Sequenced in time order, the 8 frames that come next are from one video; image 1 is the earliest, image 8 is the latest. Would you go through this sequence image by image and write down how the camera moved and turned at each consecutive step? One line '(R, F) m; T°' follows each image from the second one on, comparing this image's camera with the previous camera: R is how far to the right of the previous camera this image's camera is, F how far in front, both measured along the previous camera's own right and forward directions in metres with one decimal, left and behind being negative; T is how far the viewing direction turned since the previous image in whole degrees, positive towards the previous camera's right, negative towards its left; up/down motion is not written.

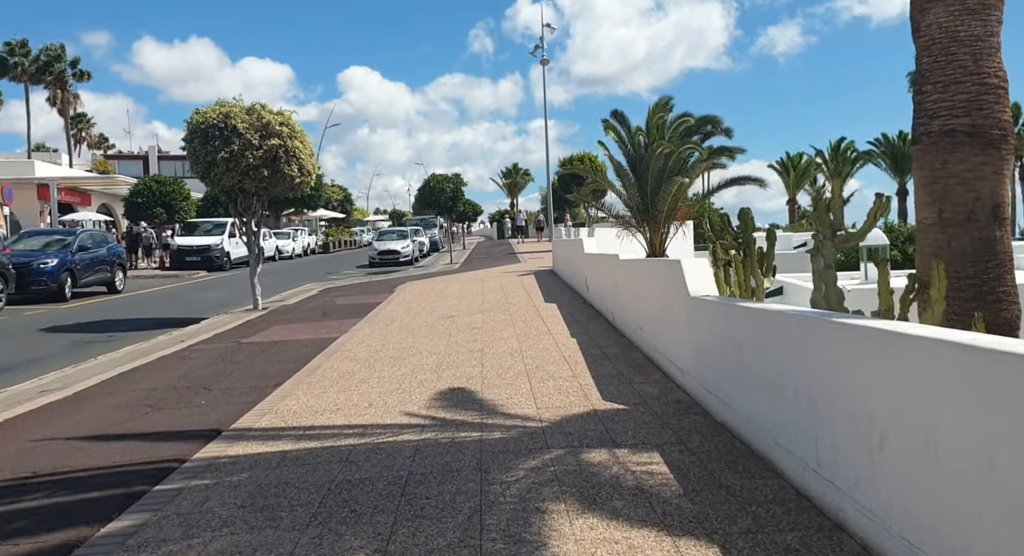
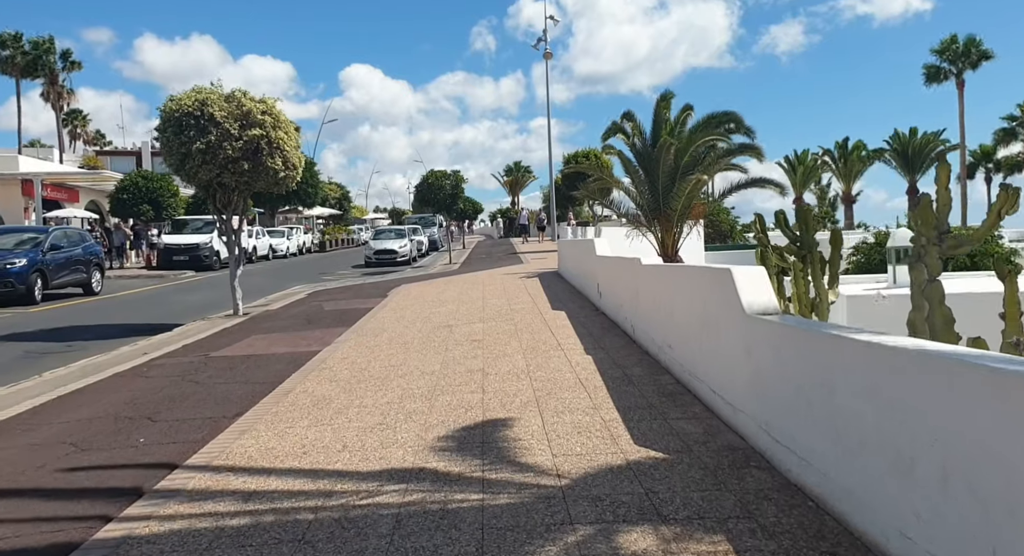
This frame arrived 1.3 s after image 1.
(-0.1, +1.3) m; 0°
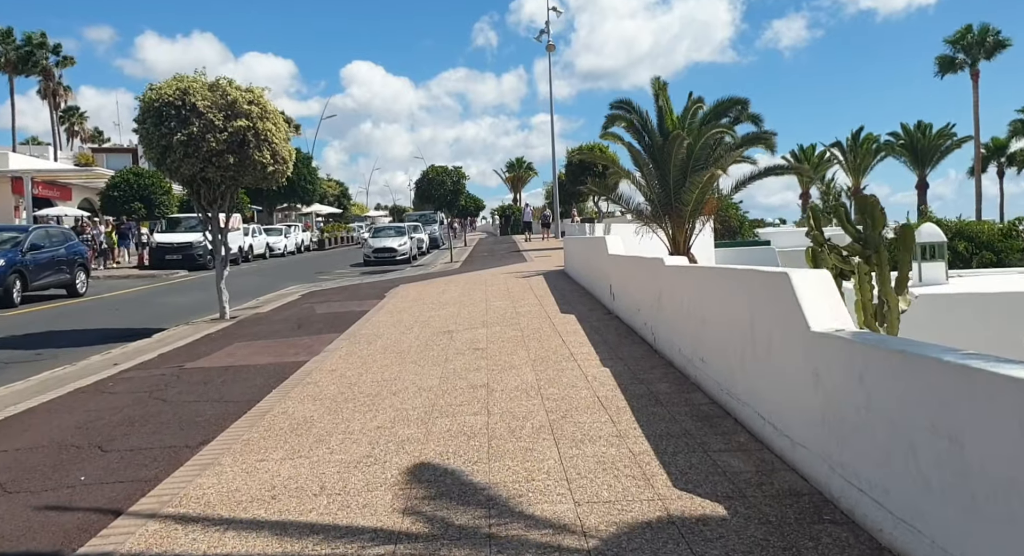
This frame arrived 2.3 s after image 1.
(-0.1, +0.9) m; 0°
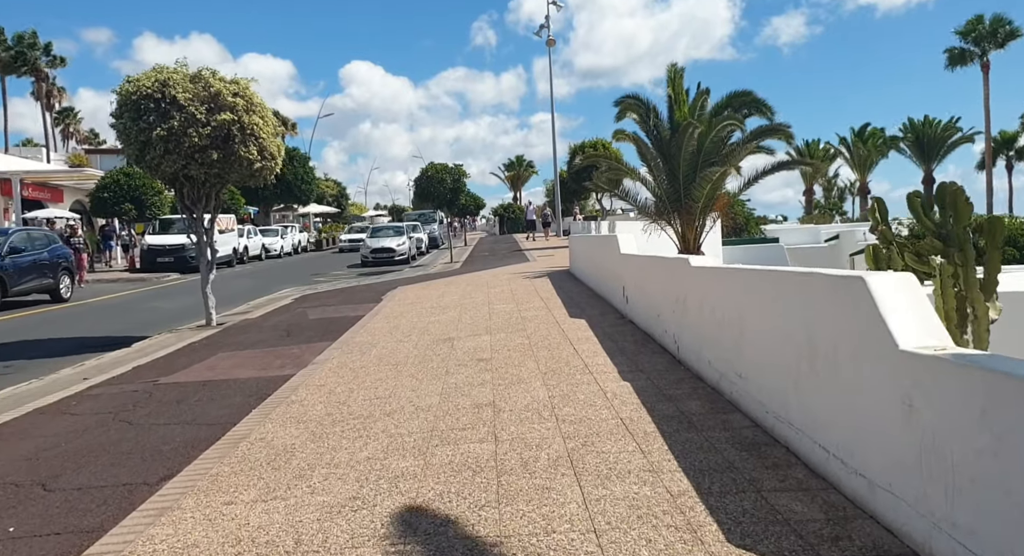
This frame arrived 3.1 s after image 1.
(-0.1, +0.8) m; 0°
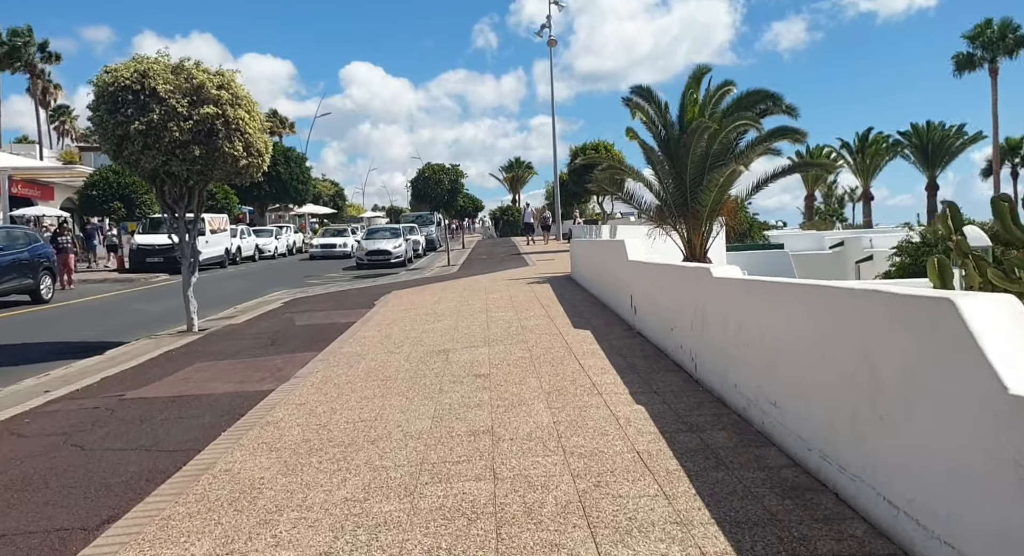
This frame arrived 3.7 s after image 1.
(0.0, +0.7) m; 0°
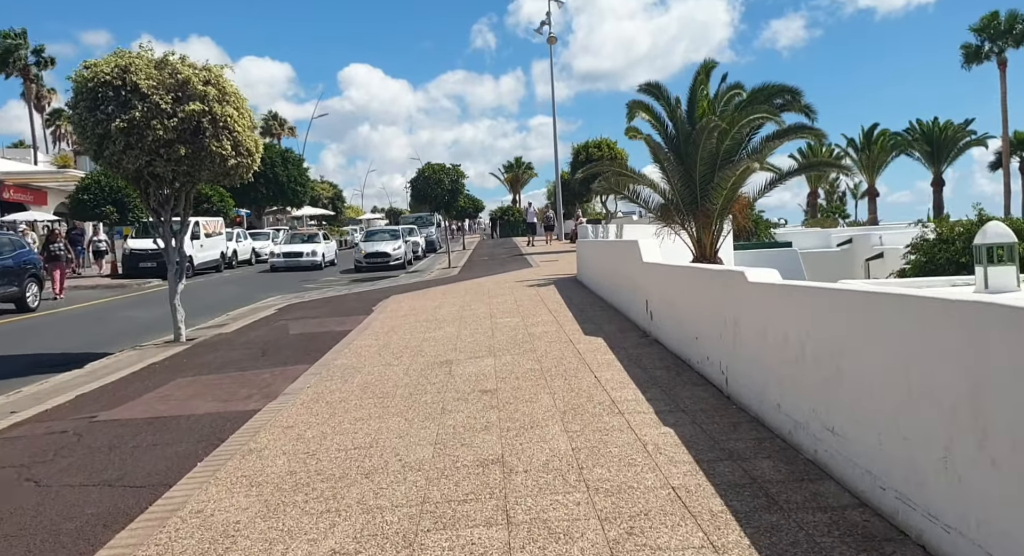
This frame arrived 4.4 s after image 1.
(-0.1, +0.6) m; 0°
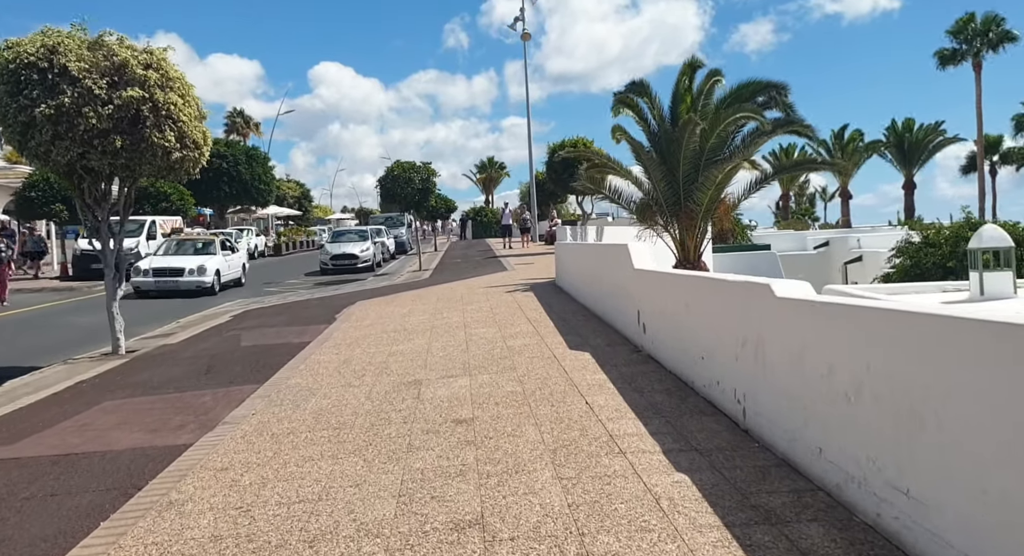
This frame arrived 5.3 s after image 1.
(-0.1, +0.9) m; +2°
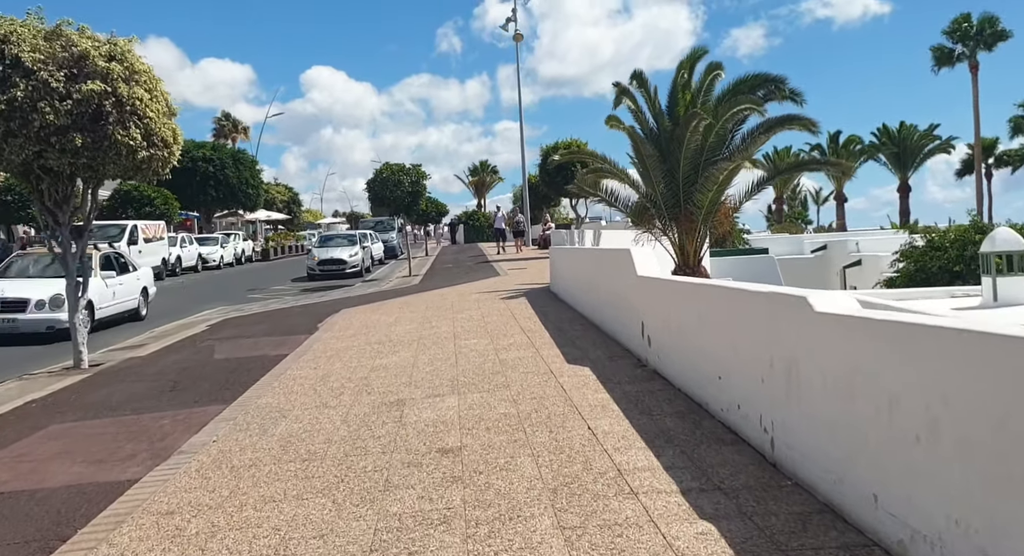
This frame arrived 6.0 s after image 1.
(0.0, +0.7) m; +1°
